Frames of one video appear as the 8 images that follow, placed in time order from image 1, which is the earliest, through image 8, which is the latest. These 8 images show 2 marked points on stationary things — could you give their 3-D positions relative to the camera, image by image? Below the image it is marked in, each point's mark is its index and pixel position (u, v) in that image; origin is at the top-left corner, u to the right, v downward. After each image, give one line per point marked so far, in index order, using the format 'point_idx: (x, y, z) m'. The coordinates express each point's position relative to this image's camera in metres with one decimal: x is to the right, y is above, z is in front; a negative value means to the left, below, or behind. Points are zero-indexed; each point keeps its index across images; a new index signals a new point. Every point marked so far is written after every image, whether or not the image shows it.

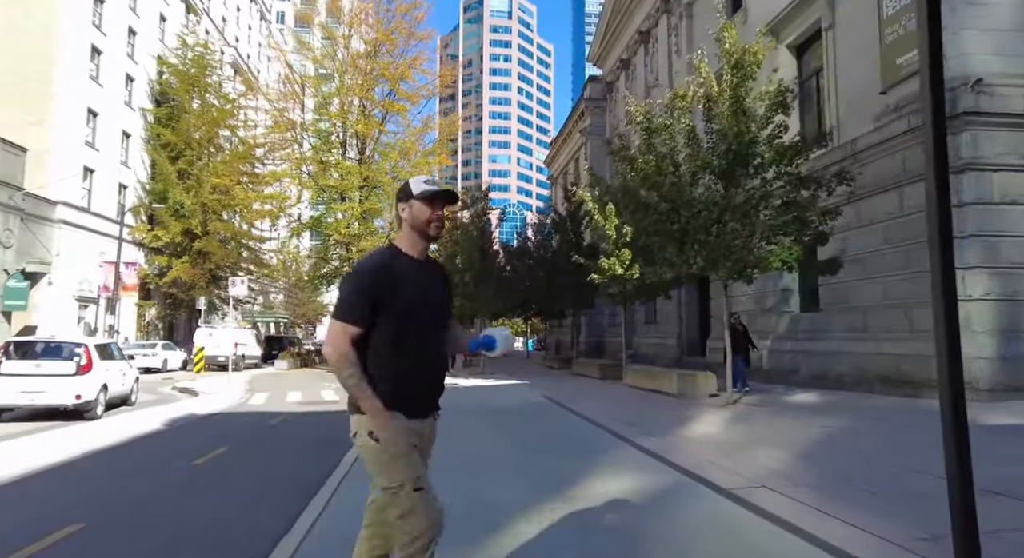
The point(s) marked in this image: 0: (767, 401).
0: (+5.5, -2.7, +12.3) m
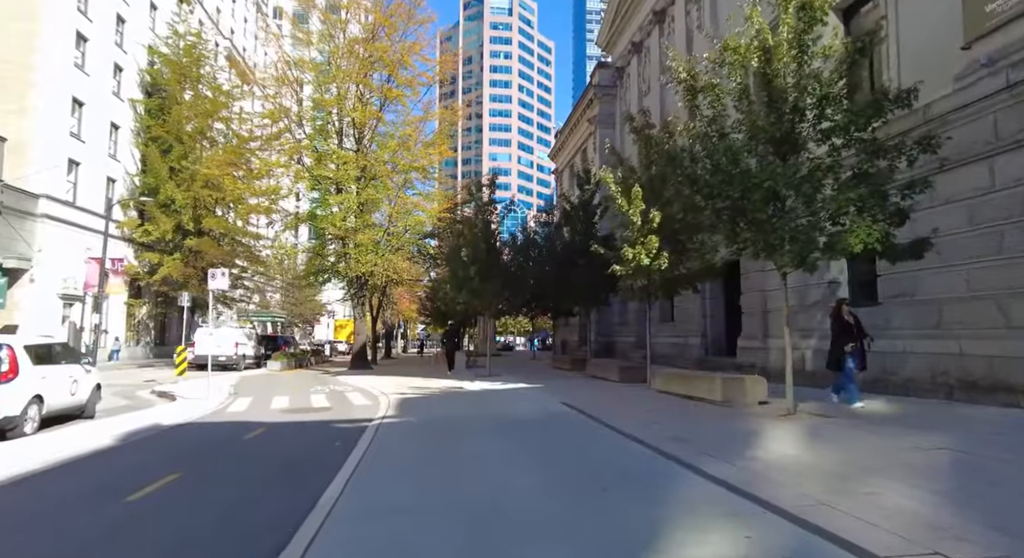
0: (+5.9, -2.4, +10.4) m
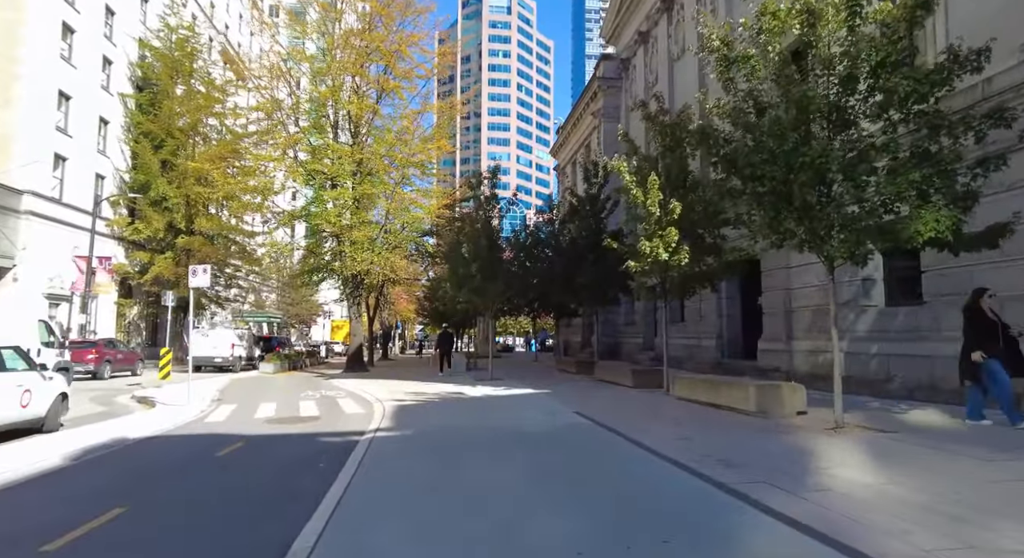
0: (+6.0, -2.4, +9.2) m
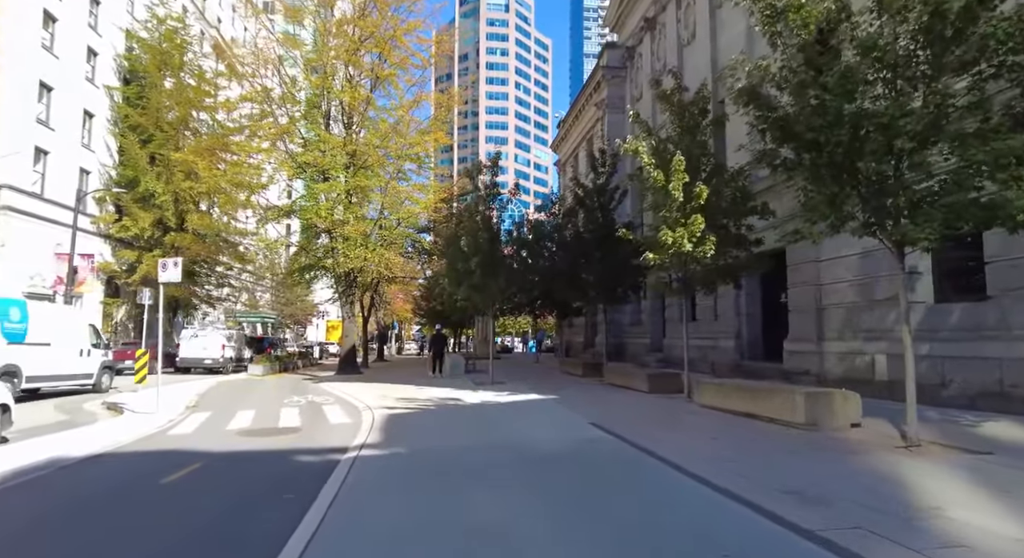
0: (+6.2, -2.2, +7.8) m
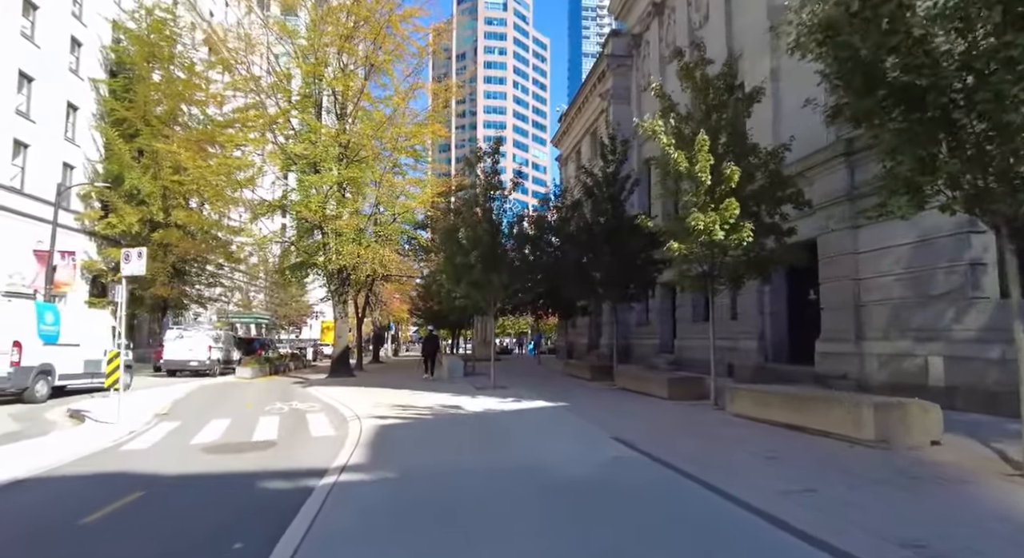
0: (+6.3, -2.1, +6.3) m
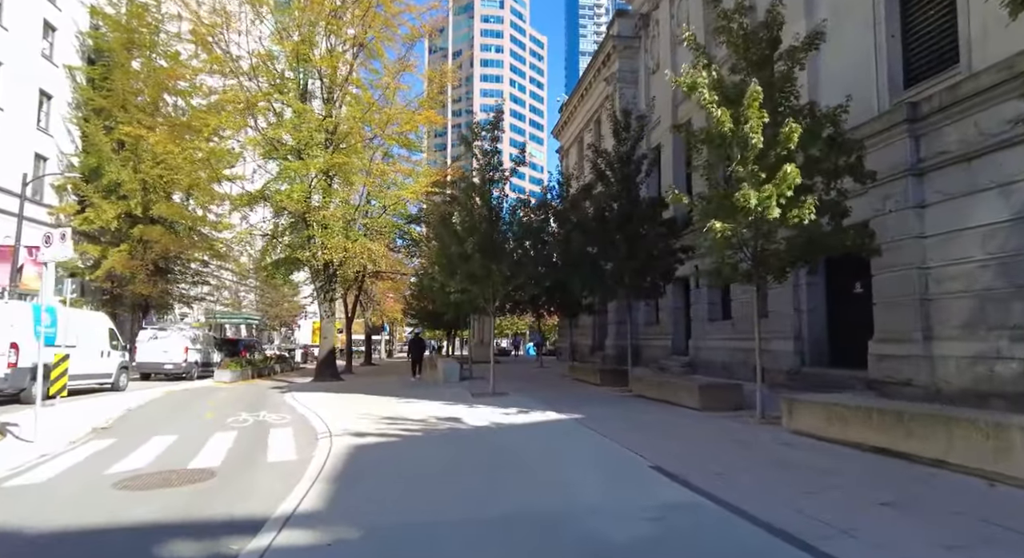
0: (+6.4, -1.8, +4.3) m
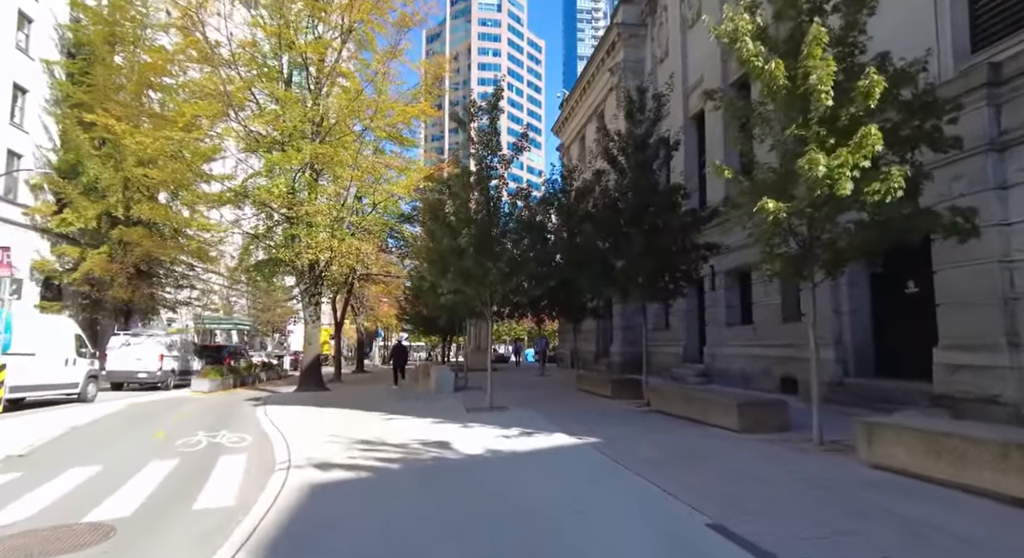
0: (+6.5, -1.7, +2.4) m
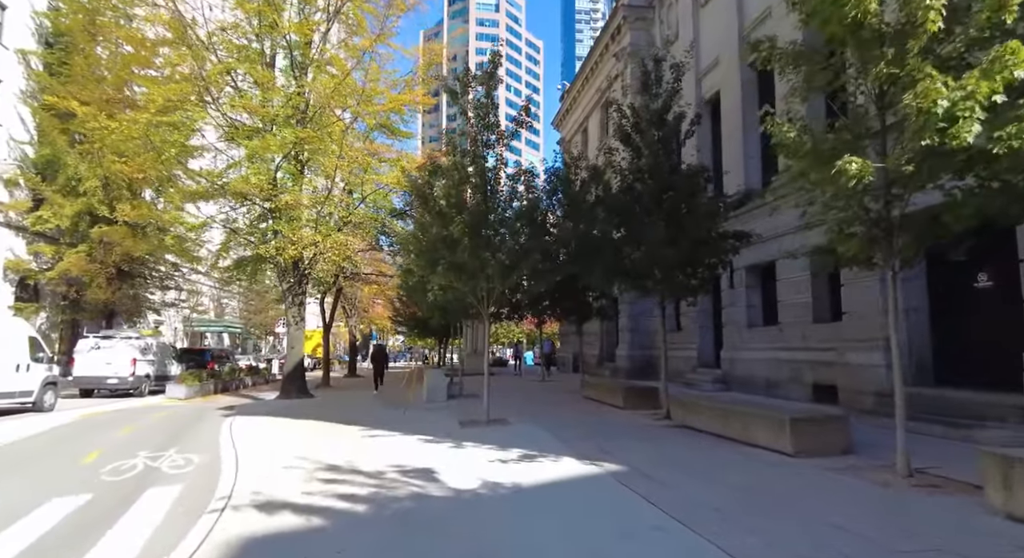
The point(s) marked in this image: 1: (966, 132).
0: (+6.5, -1.5, +0.6) m
1: (+4.0, +1.3, +5.1) m
